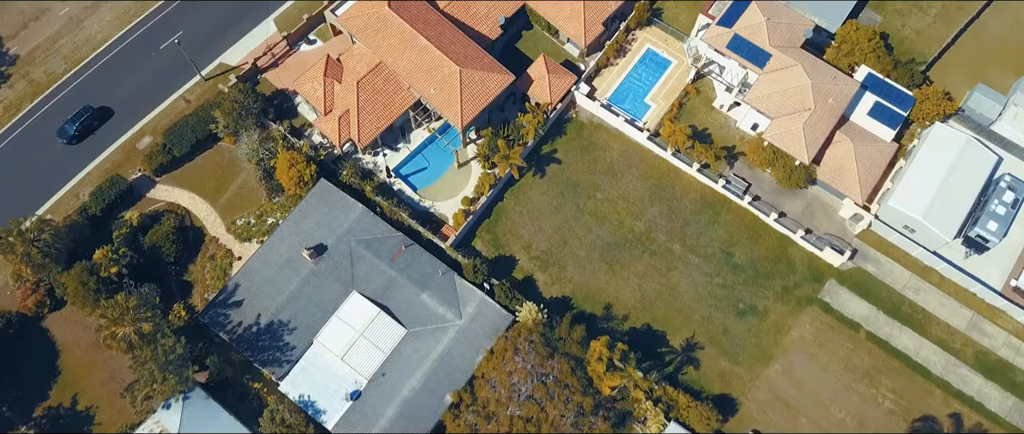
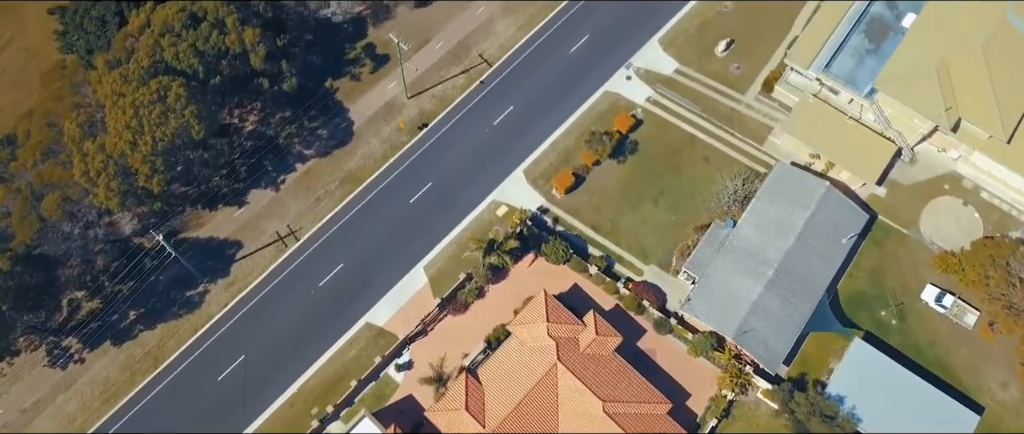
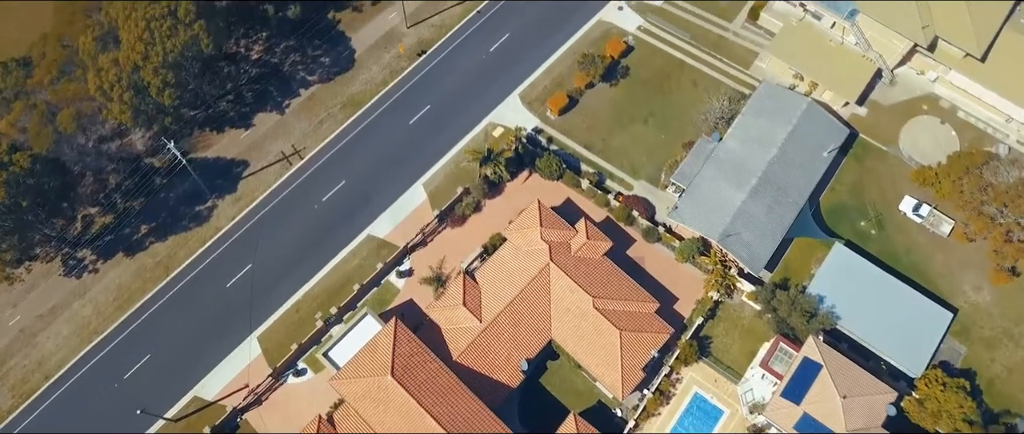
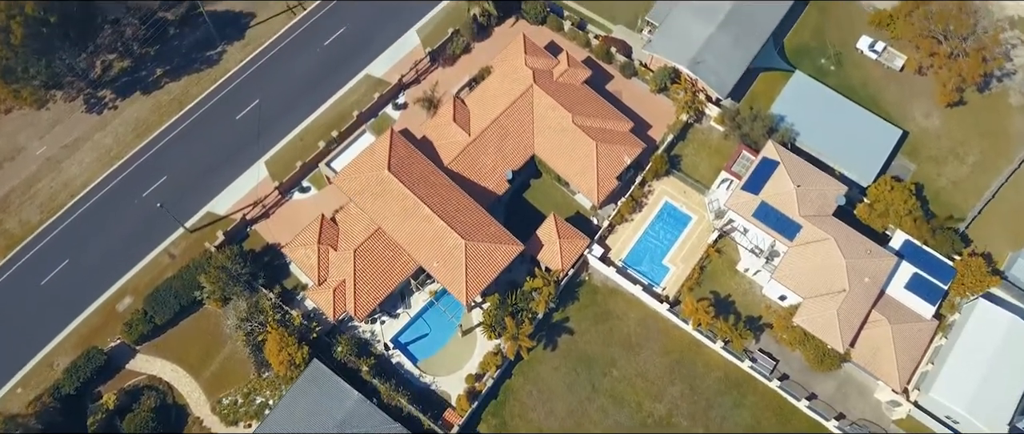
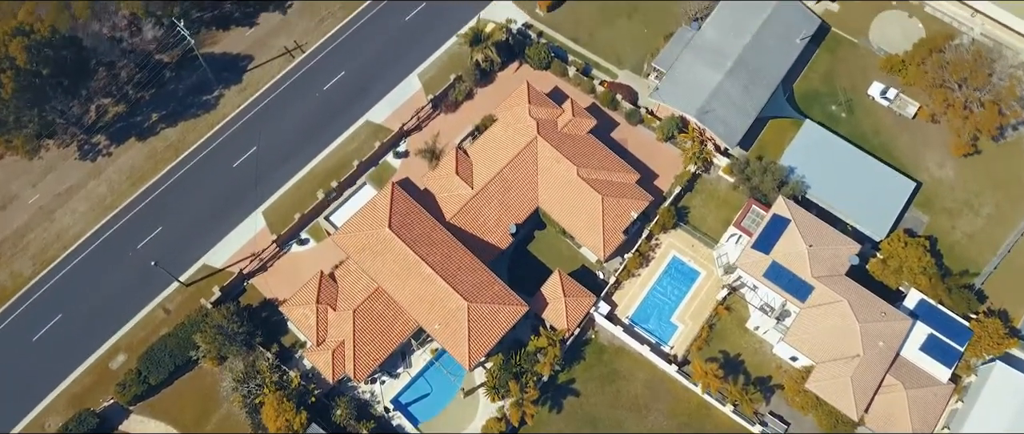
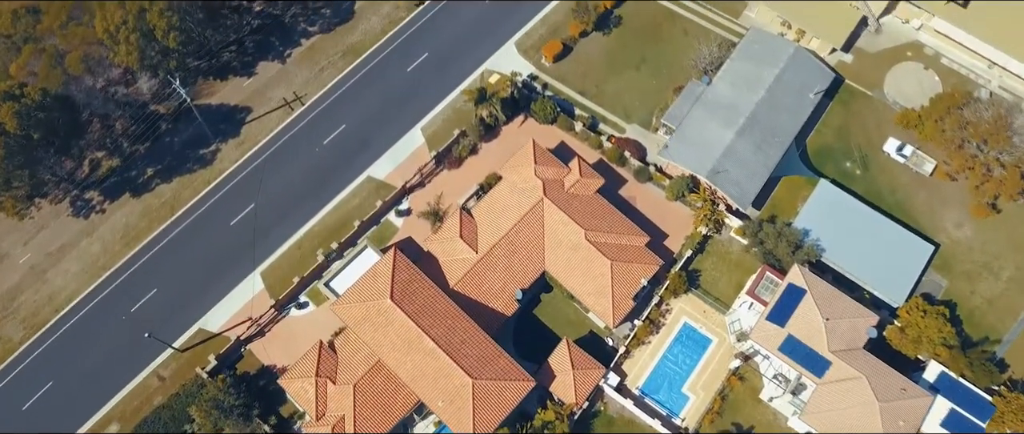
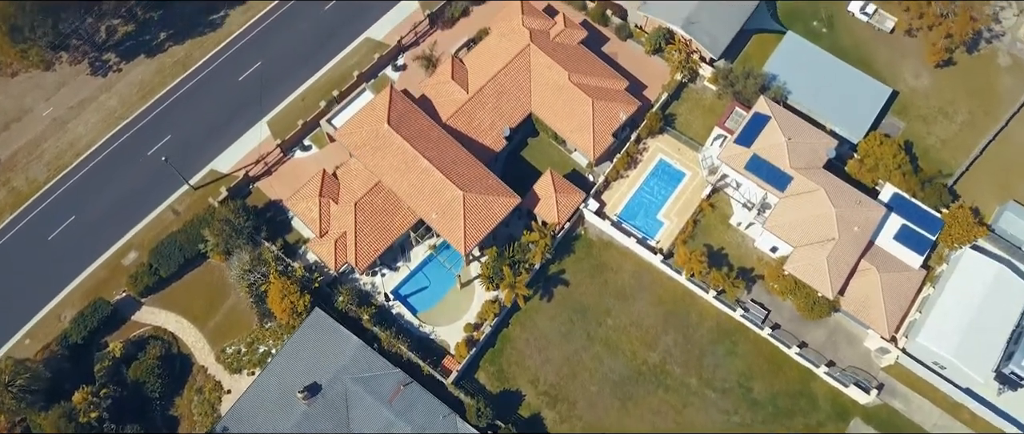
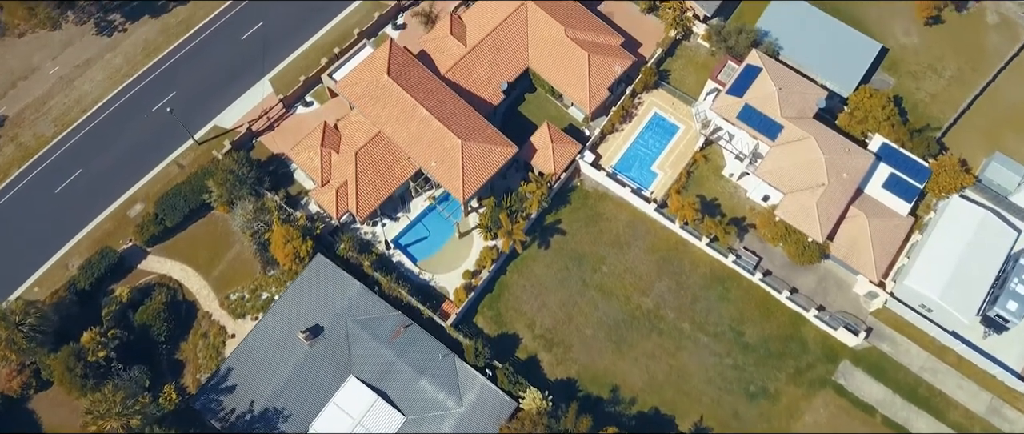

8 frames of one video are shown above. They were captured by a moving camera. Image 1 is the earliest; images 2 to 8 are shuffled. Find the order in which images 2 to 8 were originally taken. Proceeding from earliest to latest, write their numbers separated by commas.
8, 7, 4, 5, 6, 3, 2
